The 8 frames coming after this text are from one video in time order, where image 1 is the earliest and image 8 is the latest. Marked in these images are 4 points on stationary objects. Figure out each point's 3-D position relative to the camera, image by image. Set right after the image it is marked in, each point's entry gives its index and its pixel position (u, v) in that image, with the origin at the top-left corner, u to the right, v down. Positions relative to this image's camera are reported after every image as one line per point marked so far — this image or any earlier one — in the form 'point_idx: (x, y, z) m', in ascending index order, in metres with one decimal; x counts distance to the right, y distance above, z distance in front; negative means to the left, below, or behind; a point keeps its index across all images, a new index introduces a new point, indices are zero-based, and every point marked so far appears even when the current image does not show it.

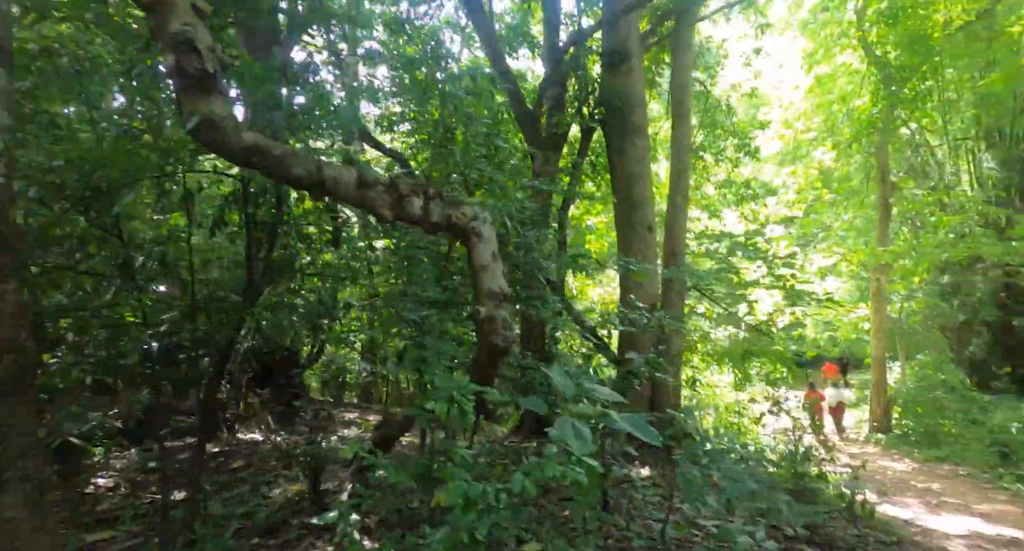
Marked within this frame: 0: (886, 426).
0: (+7.8, -3.2, +15.1) m
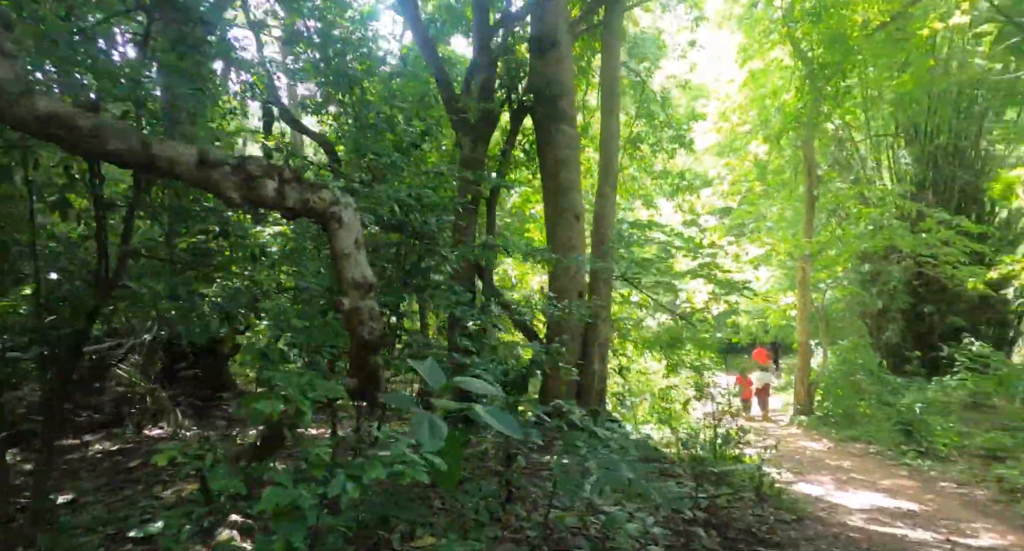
0: (+6.5, -3.0, +15.8) m
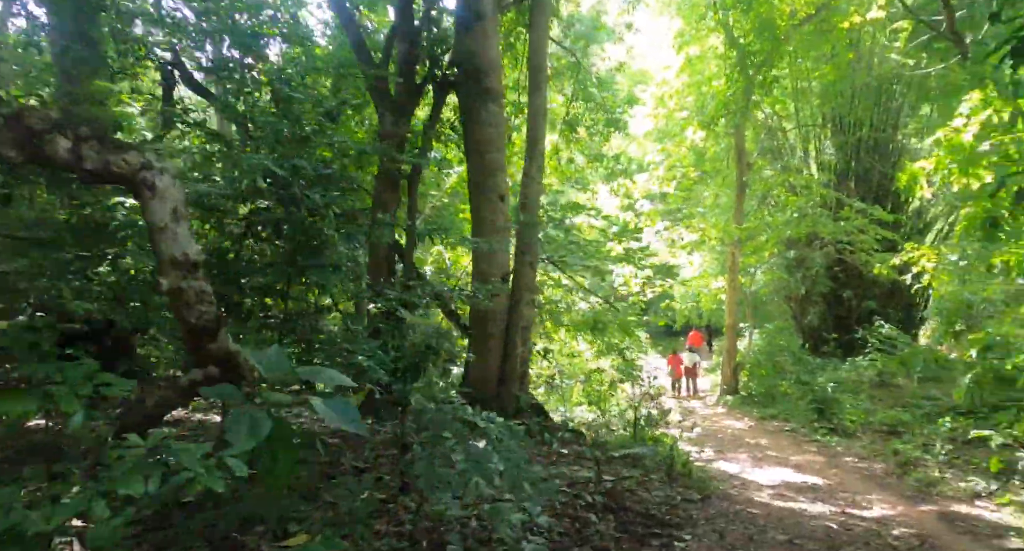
0: (+5.0, -2.6, +16.4) m
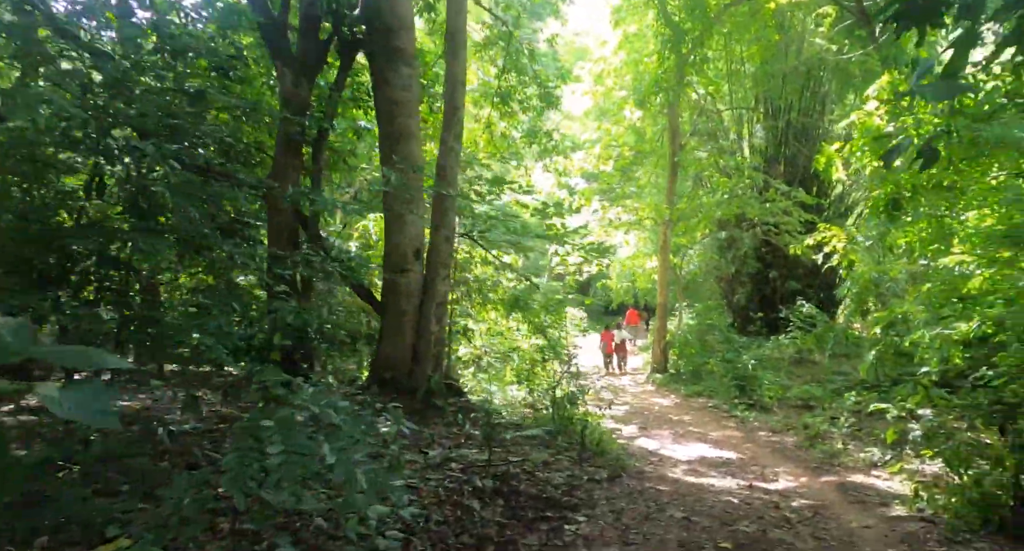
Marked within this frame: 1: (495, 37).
0: (+3.5, -2.1, +16.7) m
1: (-0.2, +4.0, +12.3) m
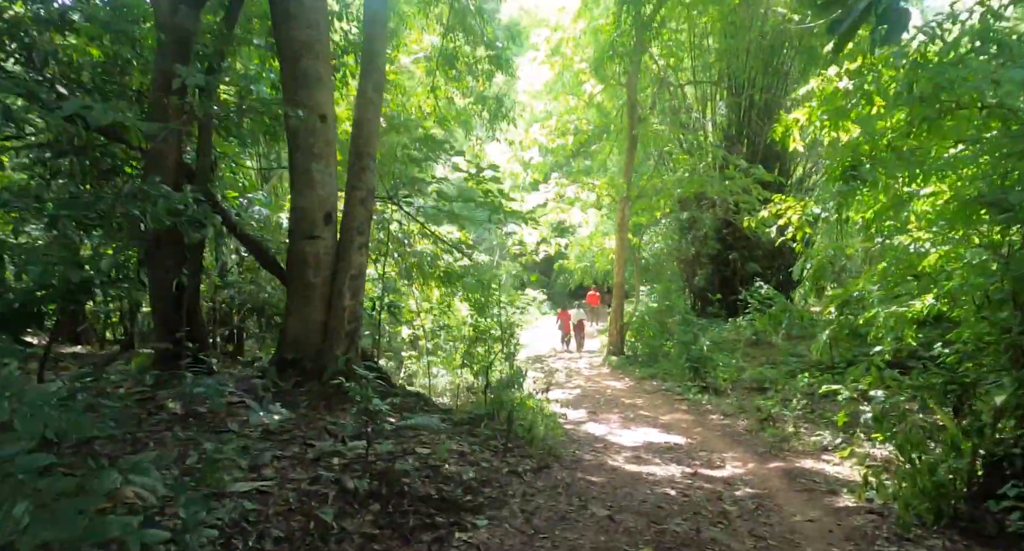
0: (+2.4, -1.7, +16.3) m
1: (-1.1, +4.3, +11.6) m
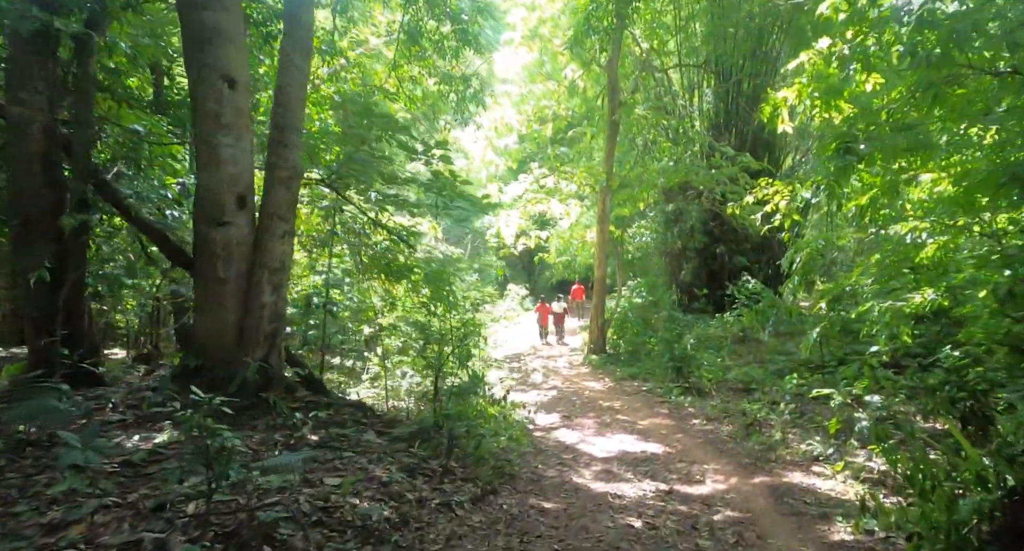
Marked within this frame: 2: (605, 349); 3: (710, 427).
0: (+1.9, -1.5, +15.5) m
1: (-1.6, +4.4, +10.8) m
2: (+2.0, -1.6, +15.4) m
3: (+2.4, -1.8, +8.8) m
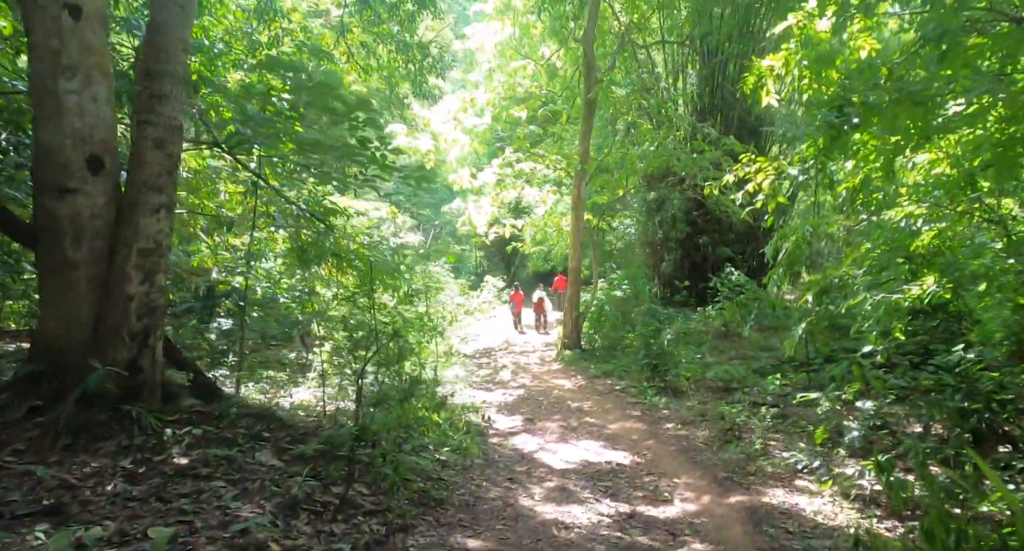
0: (+1.3, -1.4, +14.7) m
1: (-2.1, +4.6, +9.8) m
2: (+1.4, -1.4, +14.5) m
3: (+1.9, -1.7, +7.9) m
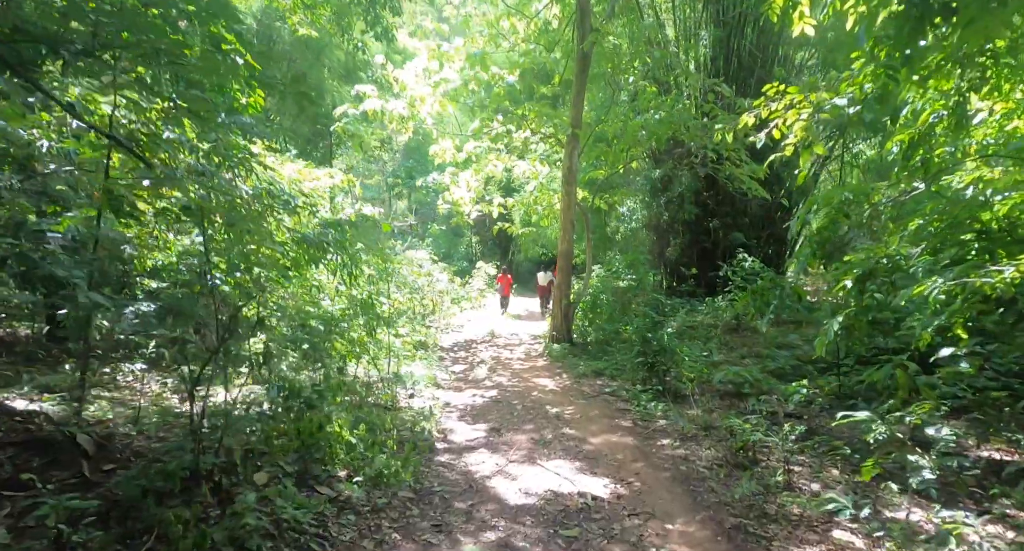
0: (+1.0, -1.1, +13.1) m
1: (-2.4, +4.8, +8.1) m
2: (+1.1, -1.1, +12.9) m
3: (+1.5, -1.5, +6.3) m
